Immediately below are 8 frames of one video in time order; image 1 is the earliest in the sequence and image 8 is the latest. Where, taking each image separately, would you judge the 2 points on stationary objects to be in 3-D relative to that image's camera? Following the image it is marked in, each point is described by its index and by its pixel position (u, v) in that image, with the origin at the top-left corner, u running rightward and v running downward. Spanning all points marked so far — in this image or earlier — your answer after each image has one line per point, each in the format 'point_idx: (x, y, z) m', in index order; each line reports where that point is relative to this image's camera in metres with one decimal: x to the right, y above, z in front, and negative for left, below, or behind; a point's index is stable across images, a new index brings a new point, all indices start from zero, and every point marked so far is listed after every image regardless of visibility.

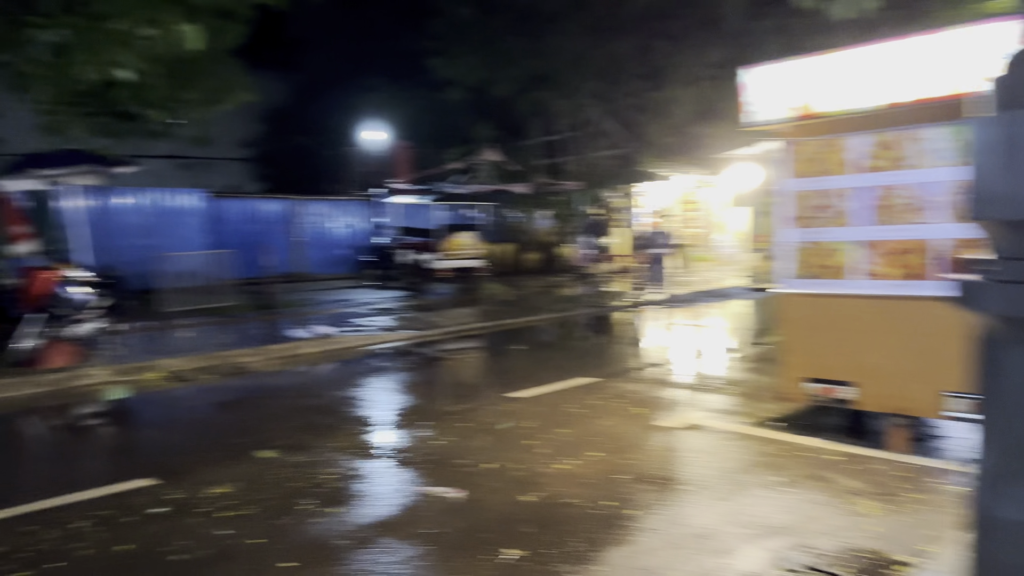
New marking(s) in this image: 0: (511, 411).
0: (0.0, -1.0, +6.8) m
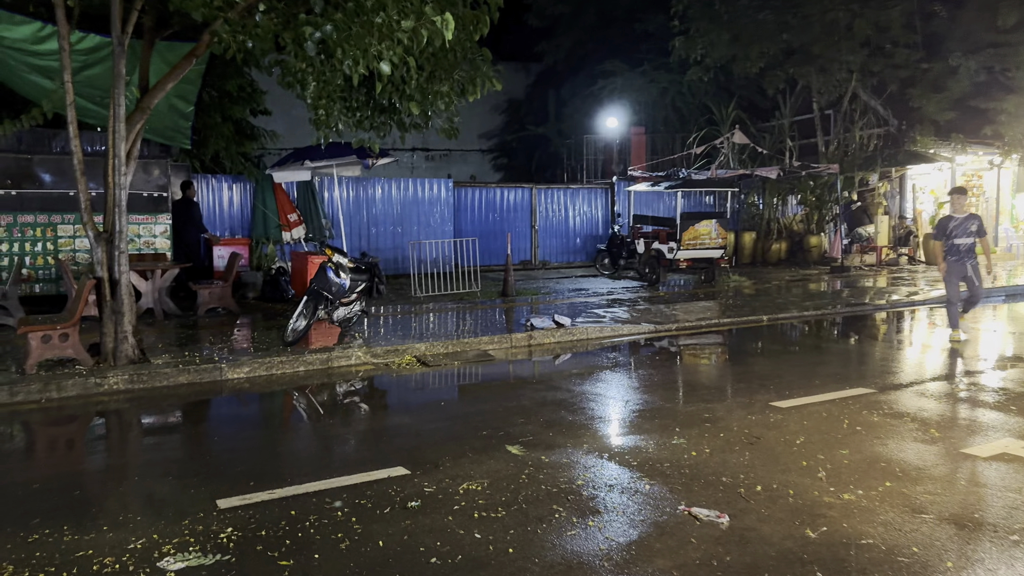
0: (+2.0, -1.0, +6.1) m
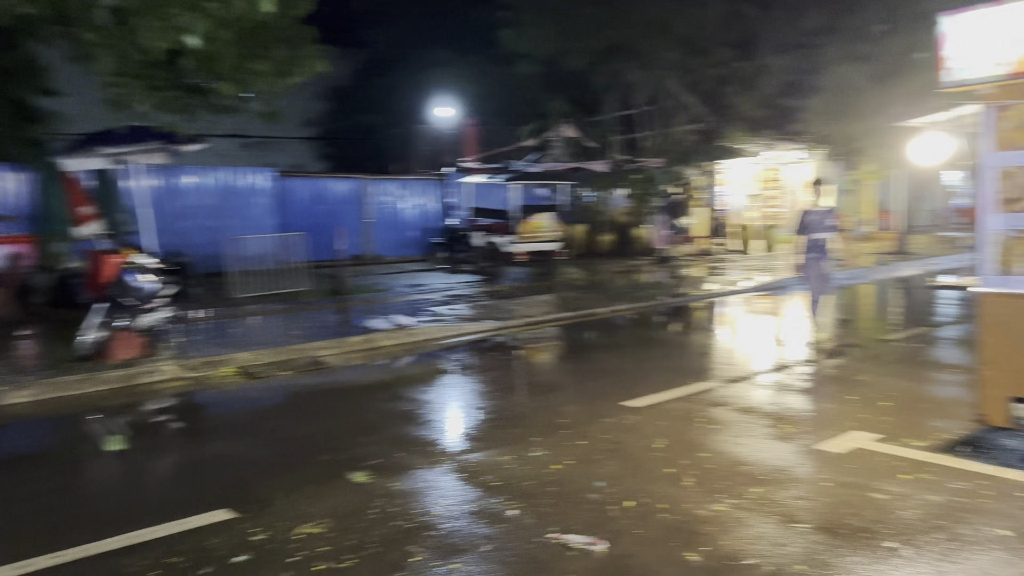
0: (+0.9, -1.0, +5.9) m
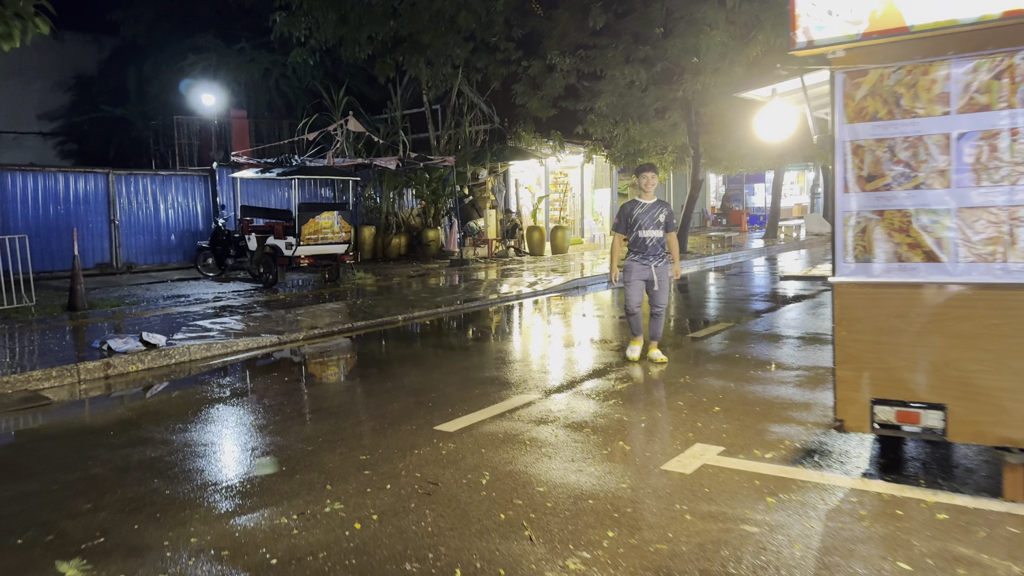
0: (-0.4, -1.0, +4.8) m
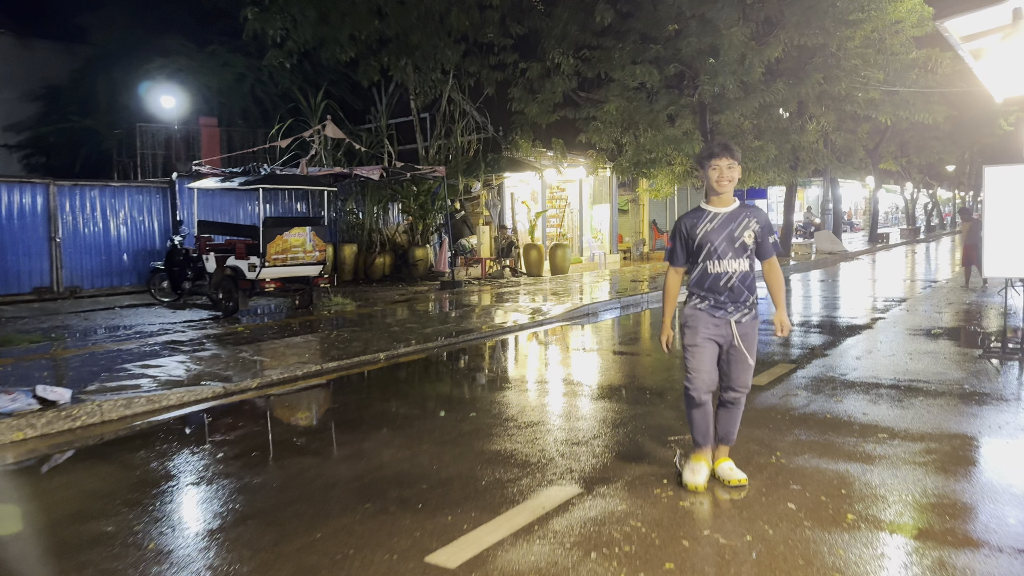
0: (-0.2, -1.2, +2.9) m
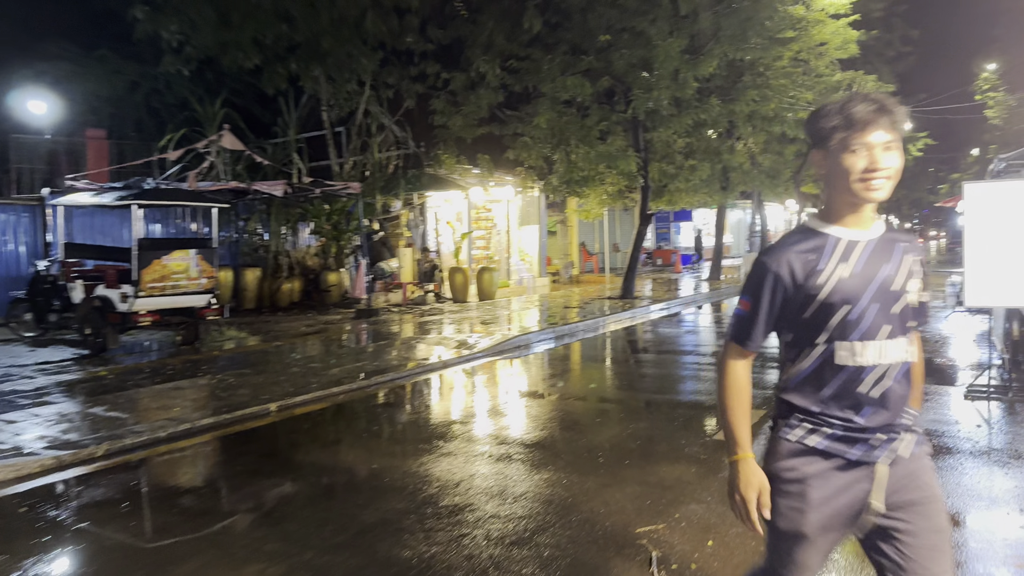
0: (-0.4, -1.4, +1.5) m
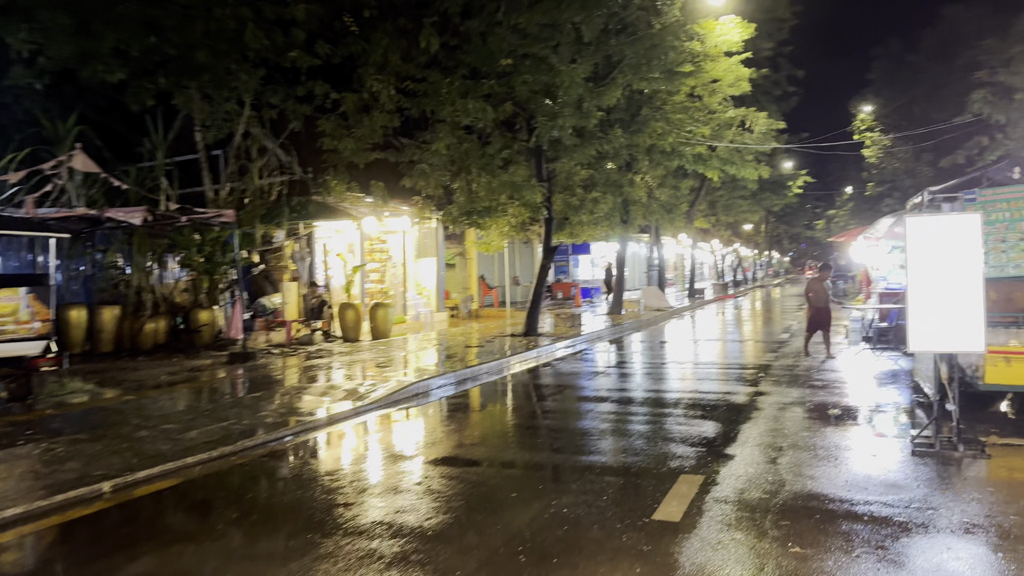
0: (-0.5, -1.5, +0.3) m
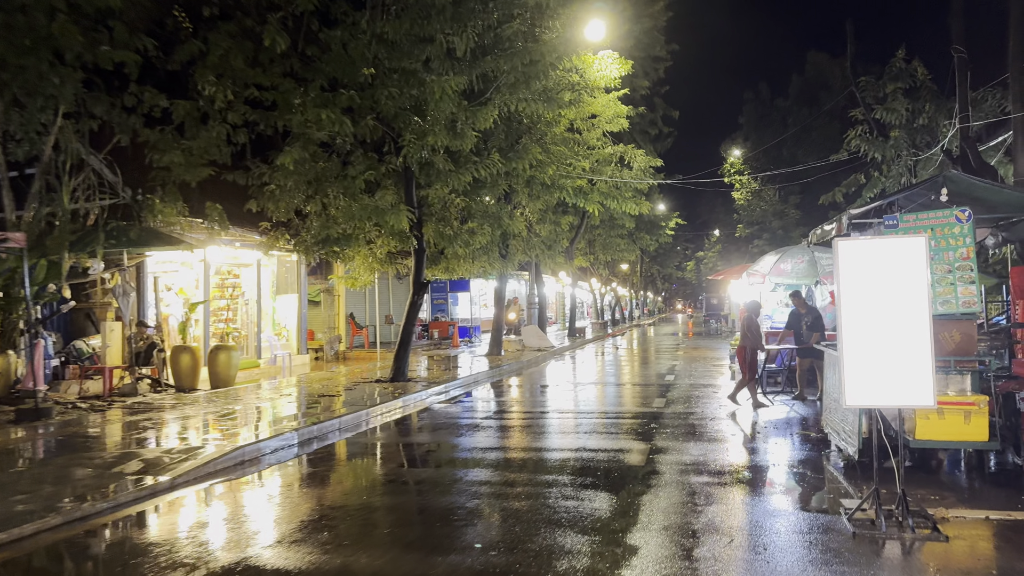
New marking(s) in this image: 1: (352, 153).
0: (-0.5, -1.5, -1.5) m
1: (-2.7, +2.3, +13.8) m
